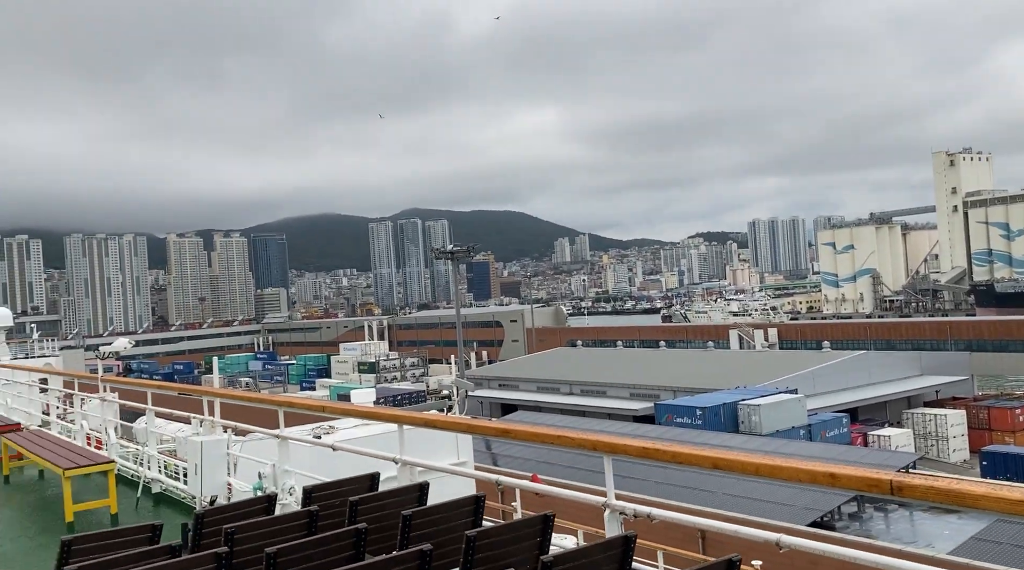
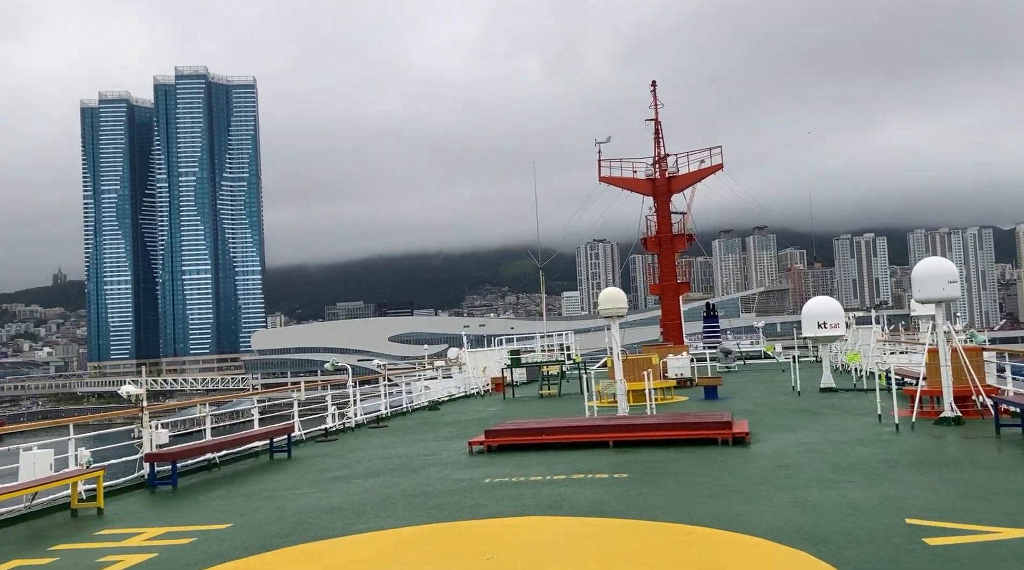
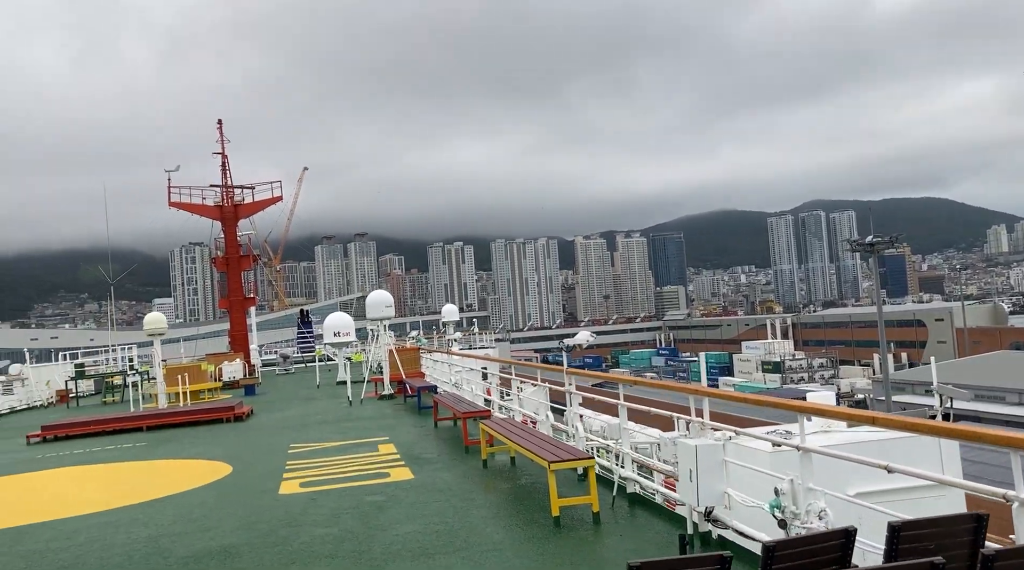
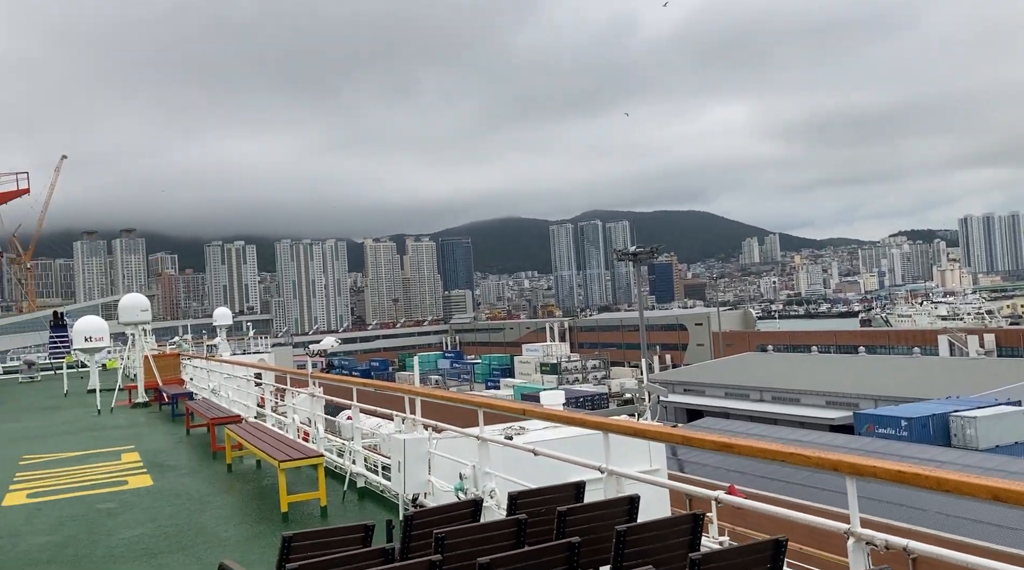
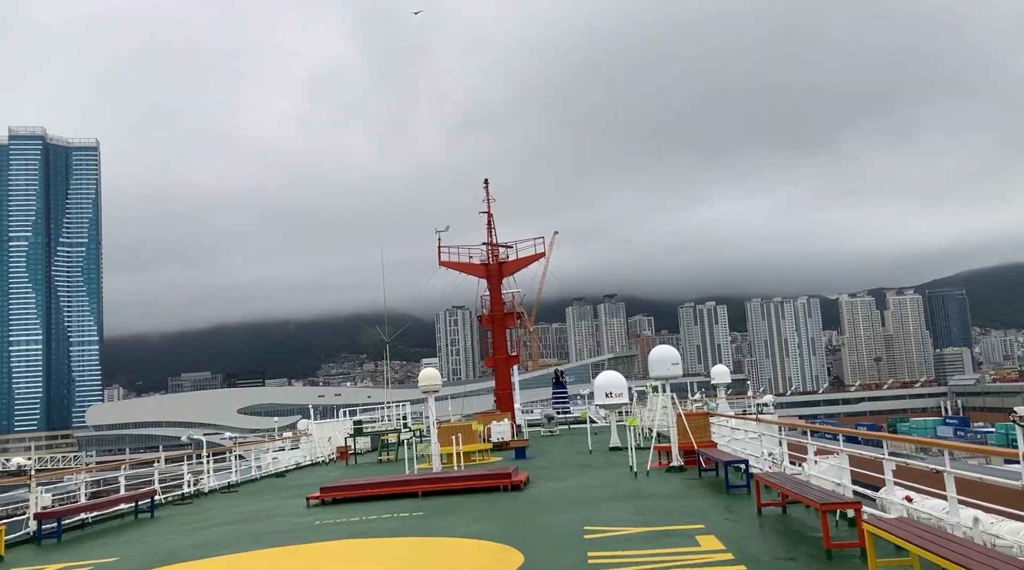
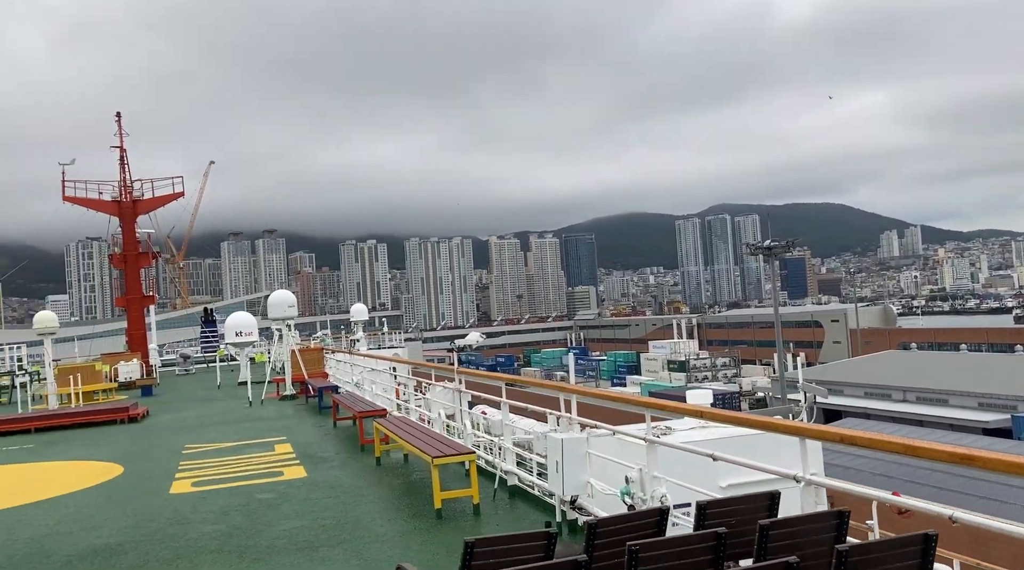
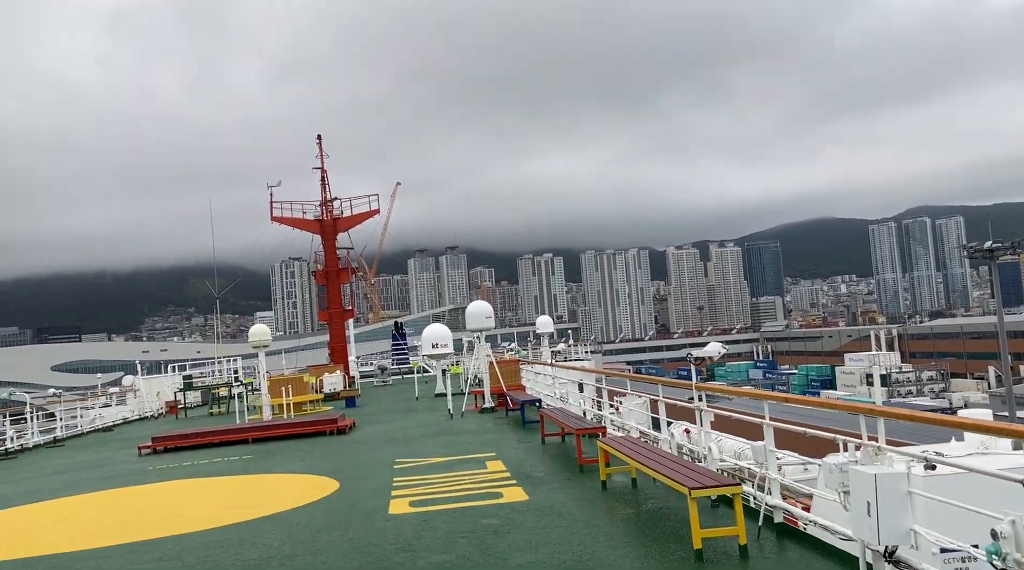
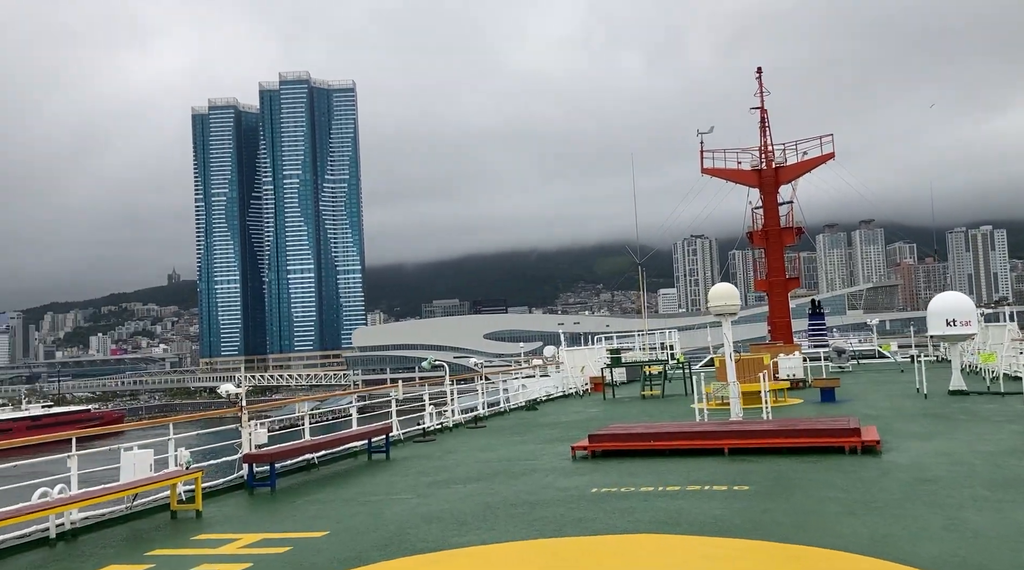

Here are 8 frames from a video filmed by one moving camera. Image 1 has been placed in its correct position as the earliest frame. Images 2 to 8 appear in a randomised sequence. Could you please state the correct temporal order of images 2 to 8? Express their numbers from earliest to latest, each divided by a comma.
4, 6, 3, 7, 5, 2, 8
